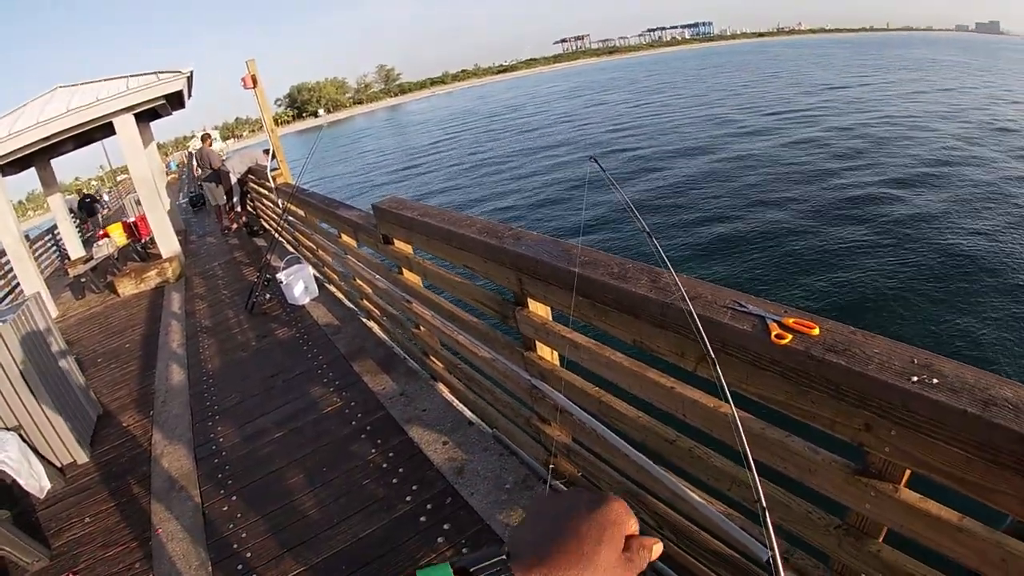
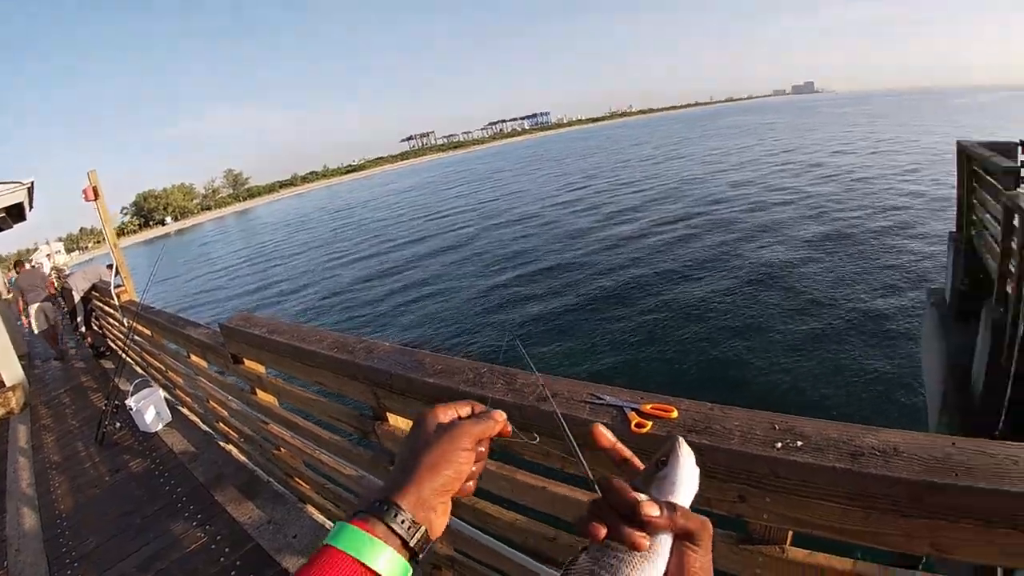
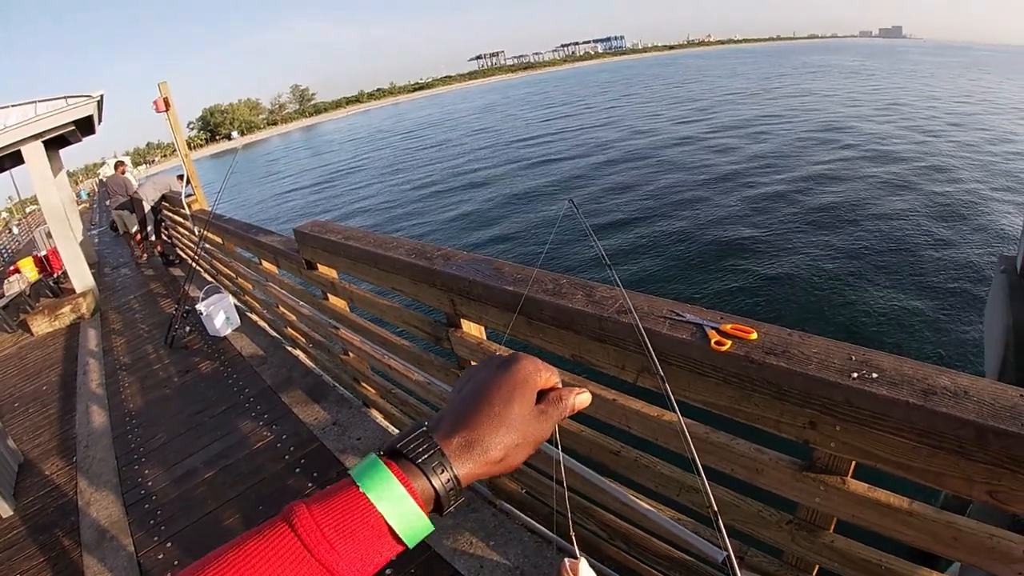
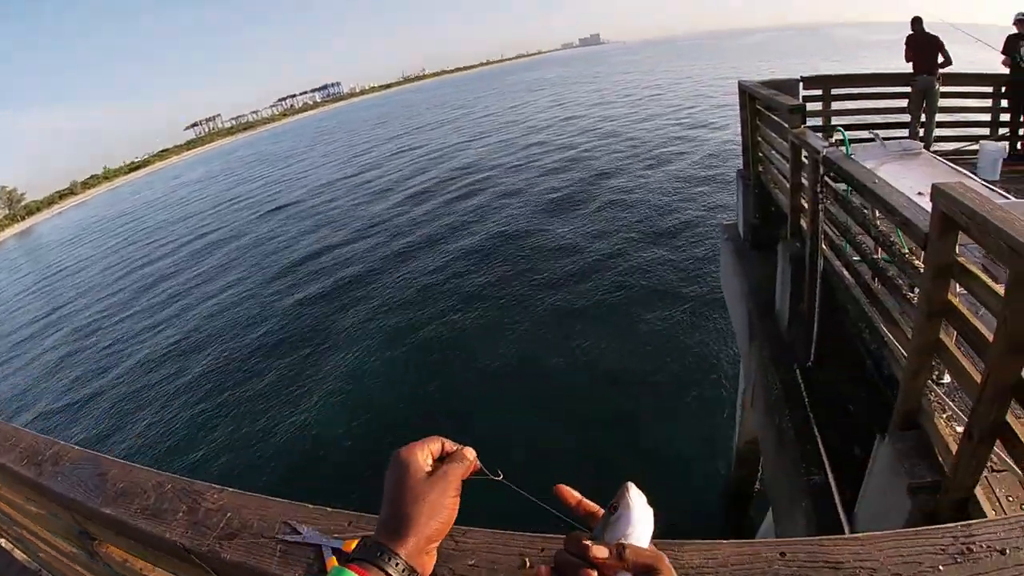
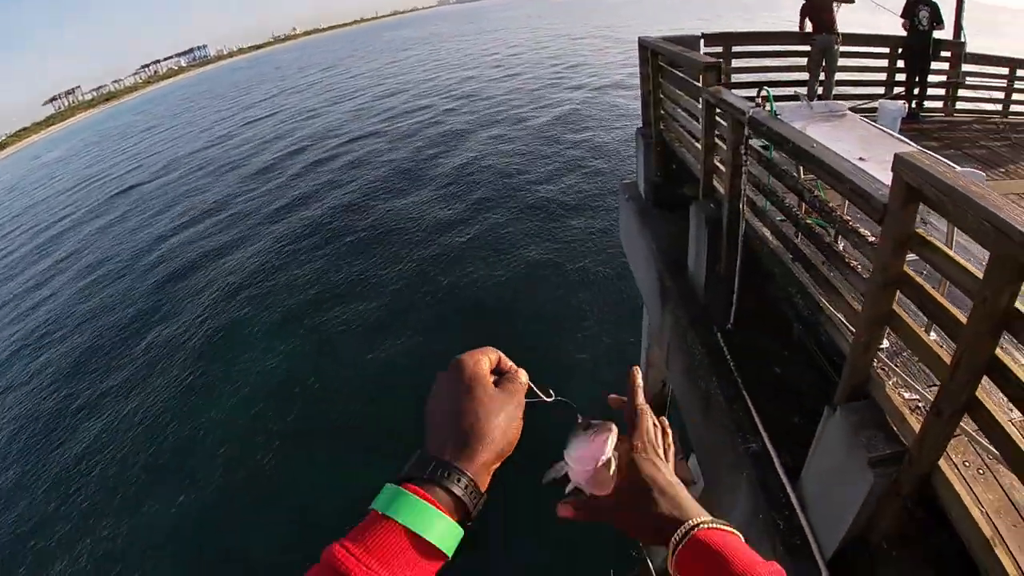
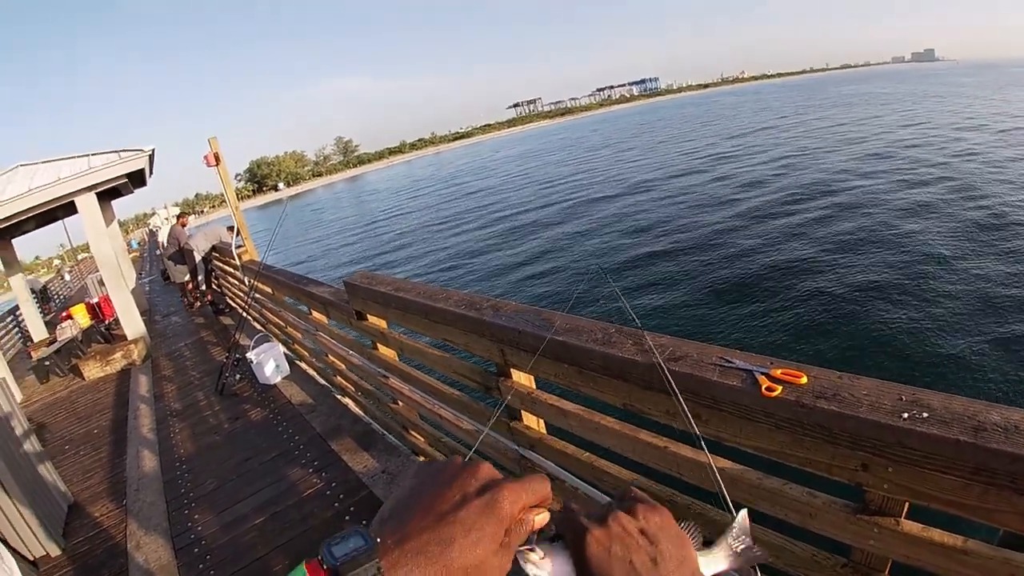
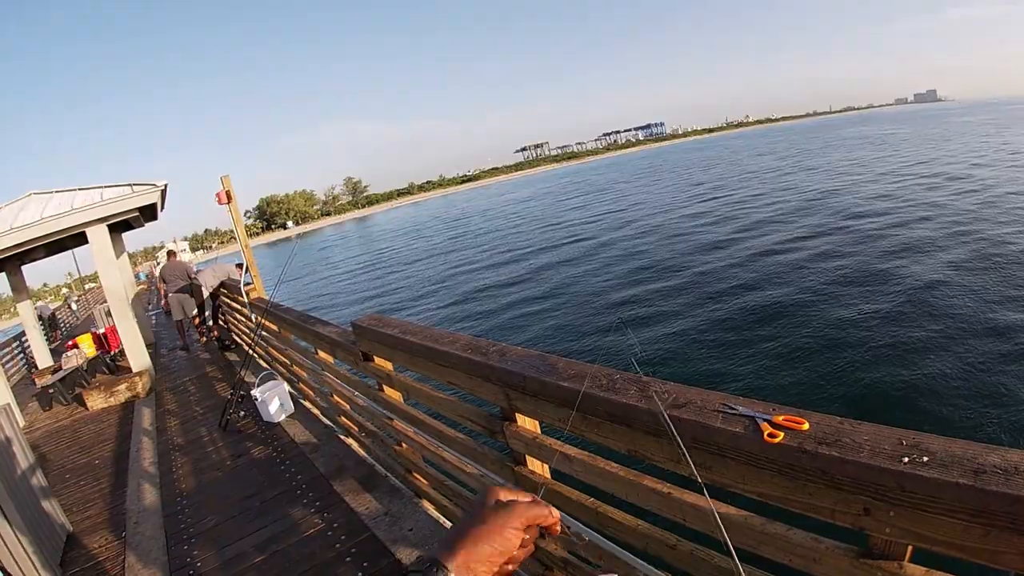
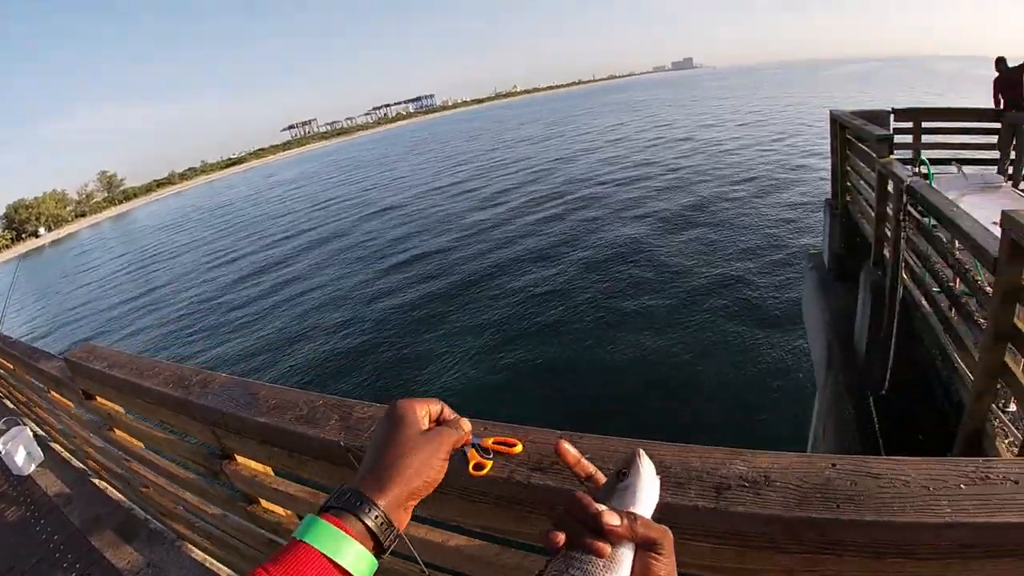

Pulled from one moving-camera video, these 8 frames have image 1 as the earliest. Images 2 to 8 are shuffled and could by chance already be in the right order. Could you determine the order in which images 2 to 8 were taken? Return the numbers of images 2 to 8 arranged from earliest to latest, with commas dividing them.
3, 6, 7, 2, 8, 4, 5
